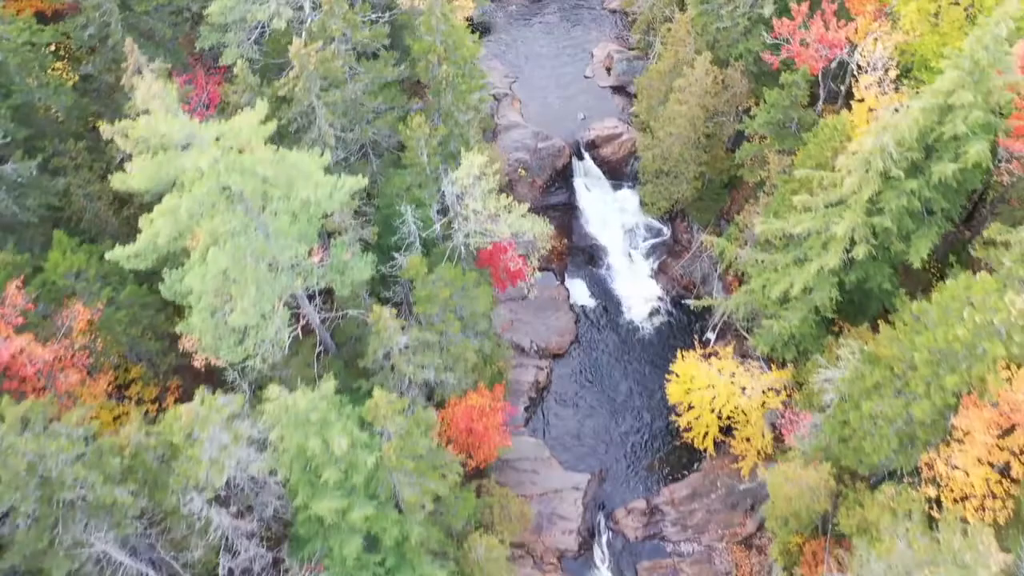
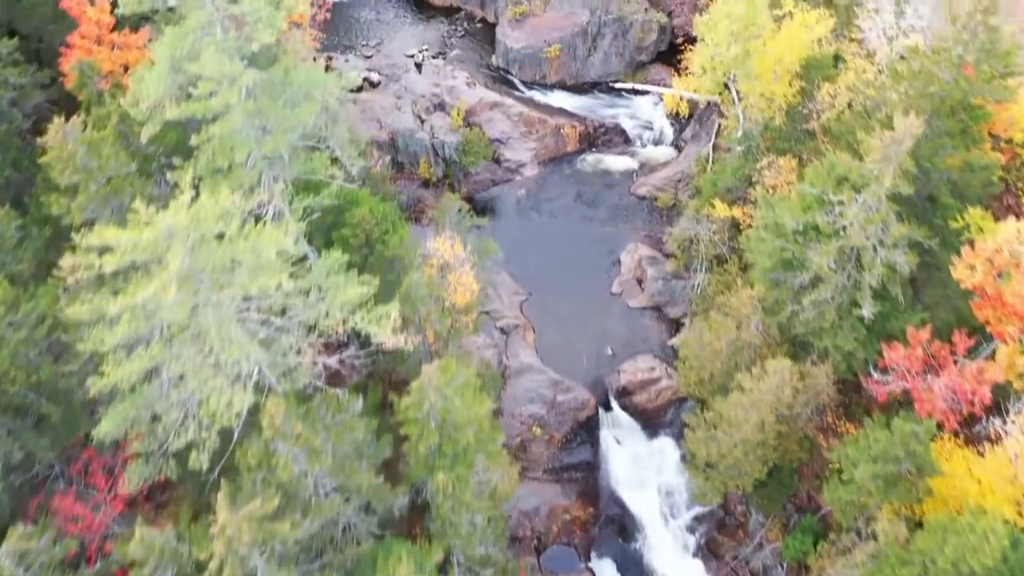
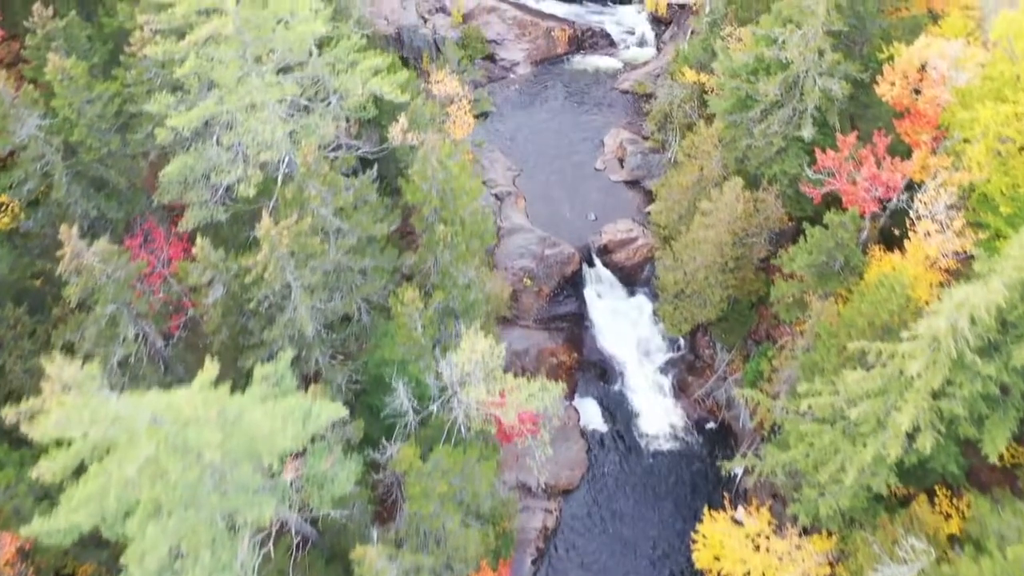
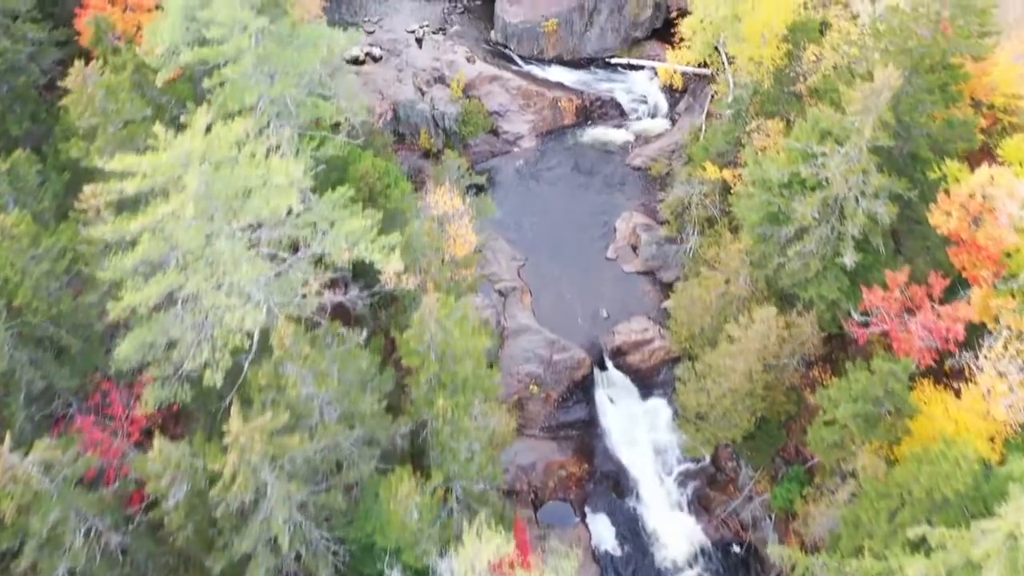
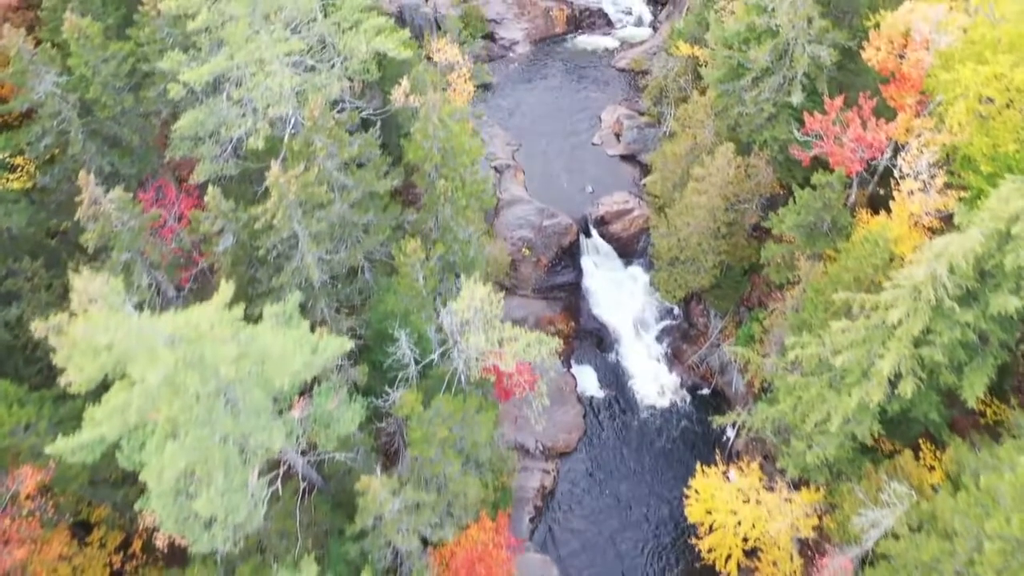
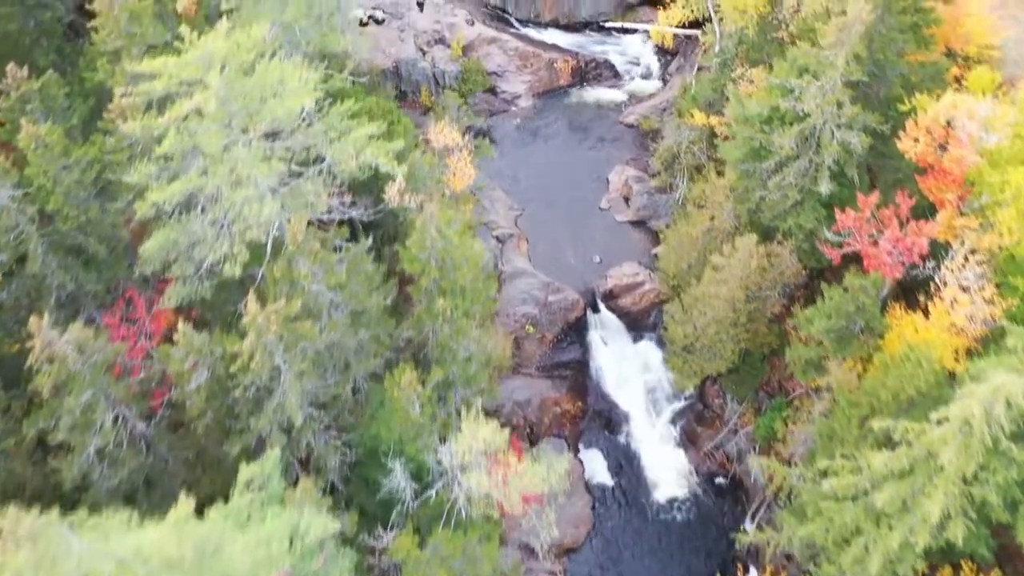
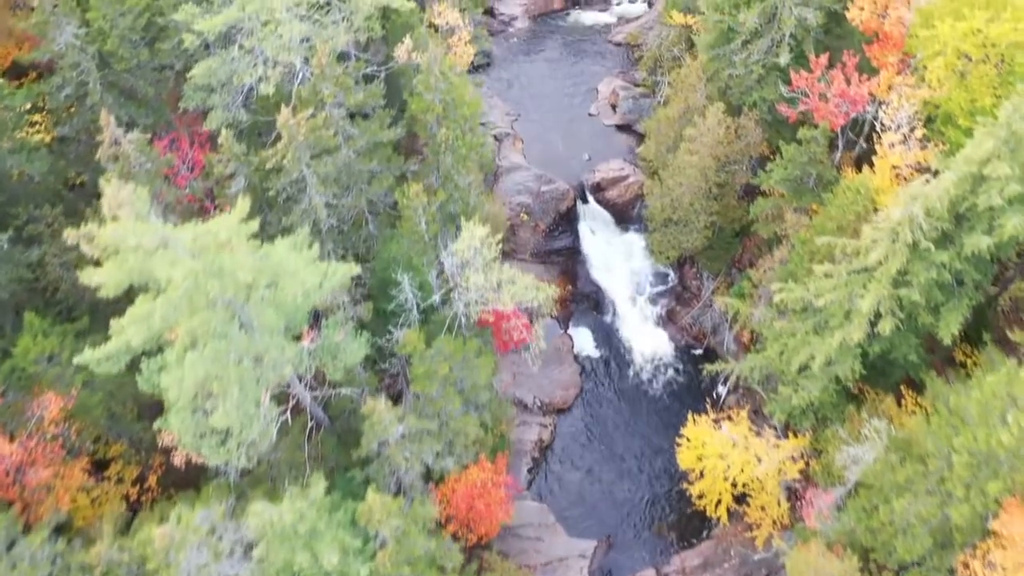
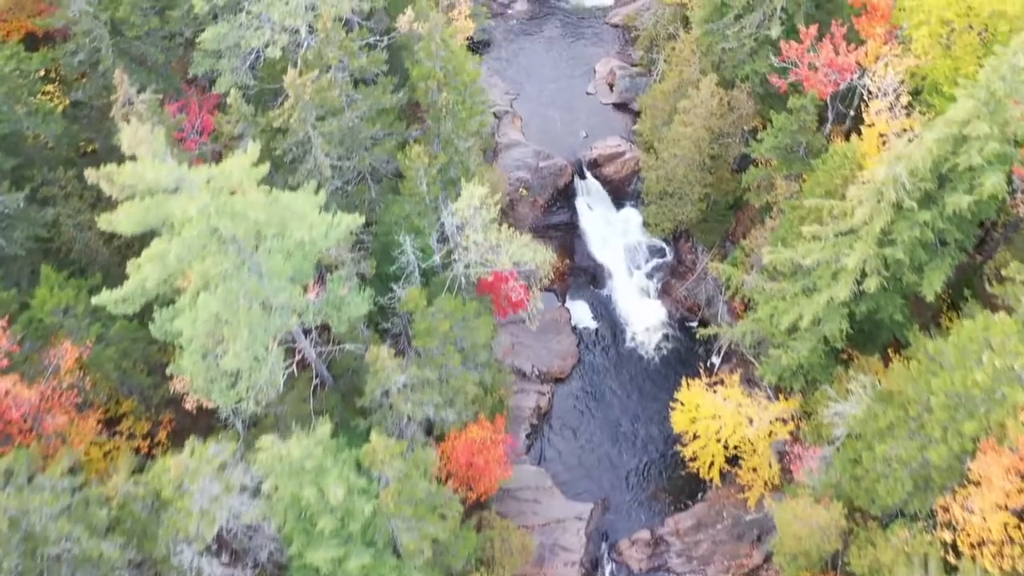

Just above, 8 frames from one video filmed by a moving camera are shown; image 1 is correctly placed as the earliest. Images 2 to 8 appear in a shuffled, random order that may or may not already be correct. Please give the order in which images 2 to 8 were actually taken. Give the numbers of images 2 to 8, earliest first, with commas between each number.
8, 7, 5, 3, 6, 4, 2
